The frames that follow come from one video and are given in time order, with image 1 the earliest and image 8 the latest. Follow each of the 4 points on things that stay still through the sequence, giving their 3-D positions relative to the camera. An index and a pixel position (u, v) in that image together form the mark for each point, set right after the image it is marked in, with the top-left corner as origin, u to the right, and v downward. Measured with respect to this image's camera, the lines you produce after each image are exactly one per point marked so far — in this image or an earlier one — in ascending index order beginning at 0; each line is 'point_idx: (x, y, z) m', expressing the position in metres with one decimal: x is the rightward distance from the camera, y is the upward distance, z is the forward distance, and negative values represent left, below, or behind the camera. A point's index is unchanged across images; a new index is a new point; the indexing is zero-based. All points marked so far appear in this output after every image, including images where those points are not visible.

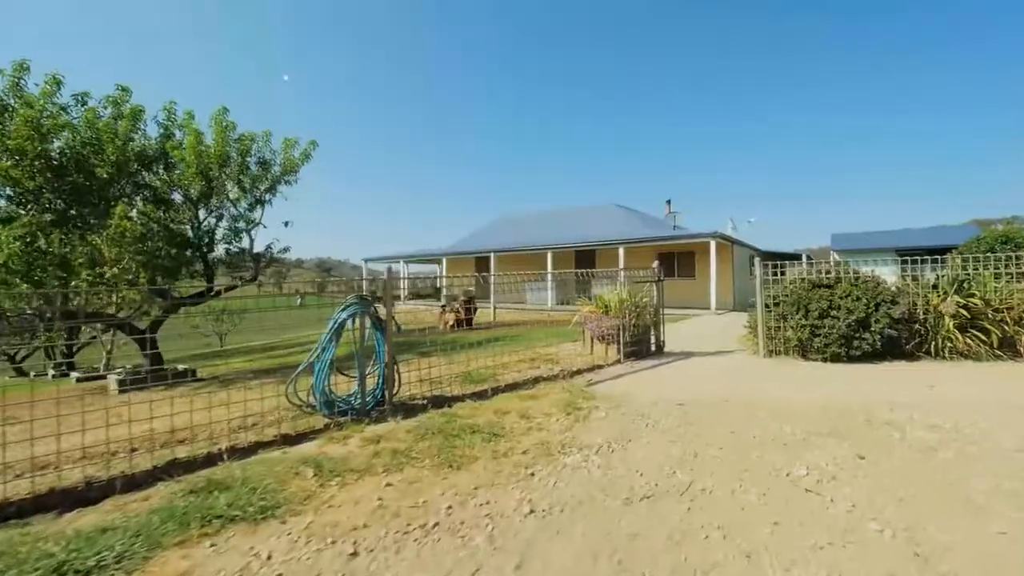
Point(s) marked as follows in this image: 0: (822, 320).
0: (+4.1, -0.5, +6.2) m
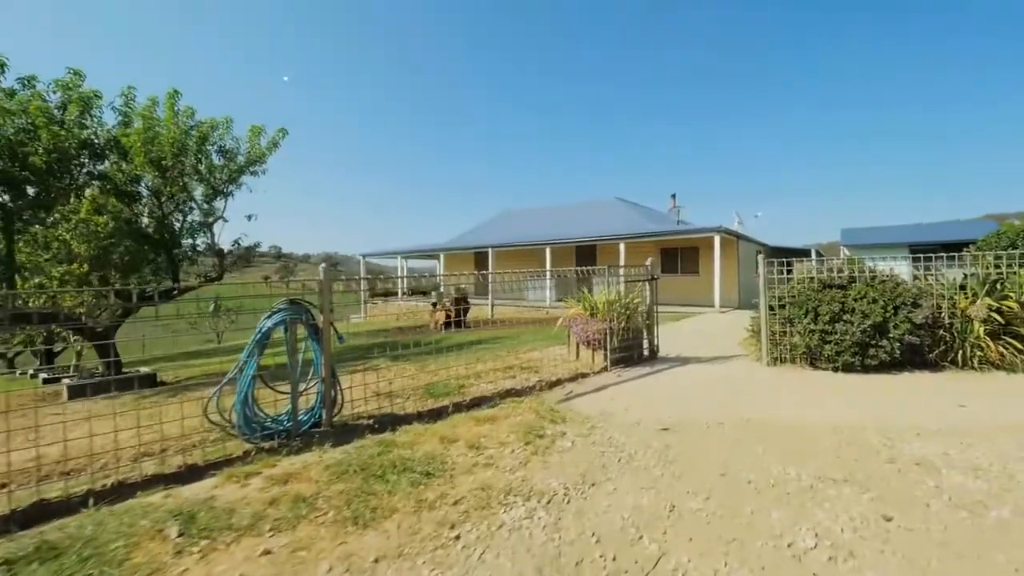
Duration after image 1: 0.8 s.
0: (+3.8, -0.5, +5.5) m
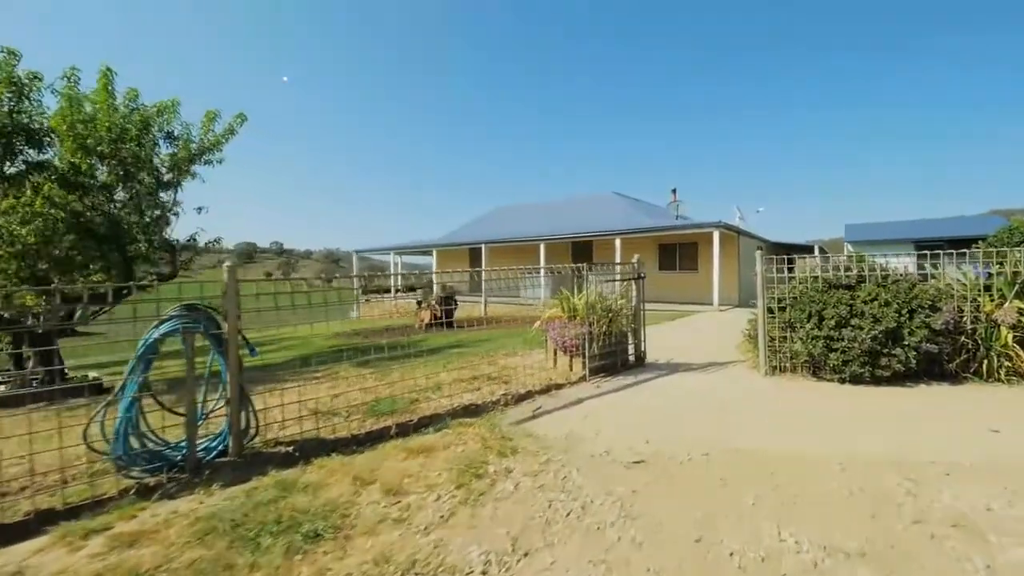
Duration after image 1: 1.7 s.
0: (+3.4, -0.5, +4.8) m
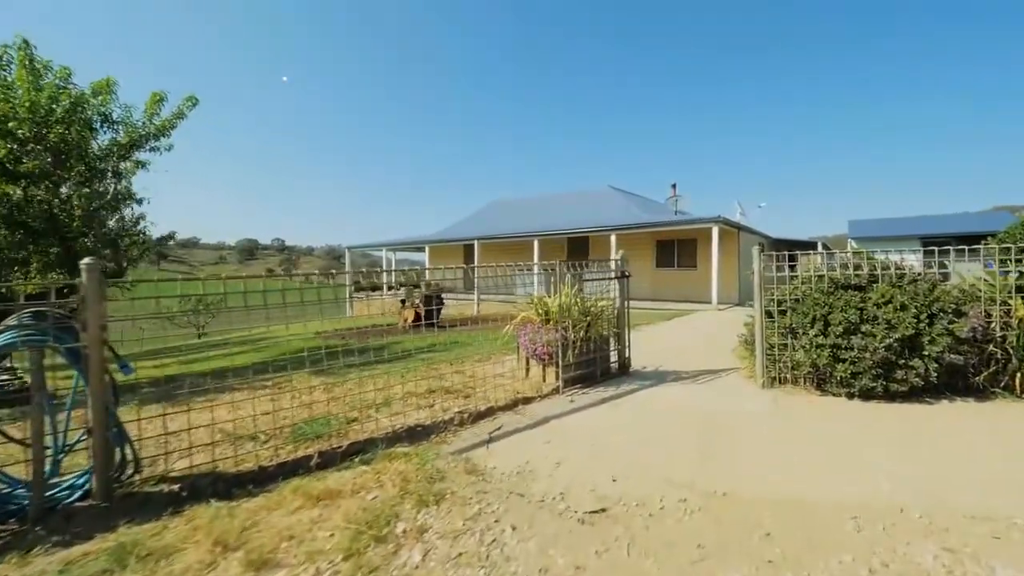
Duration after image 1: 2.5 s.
0: (+3.0, -0.5, +4.2) m
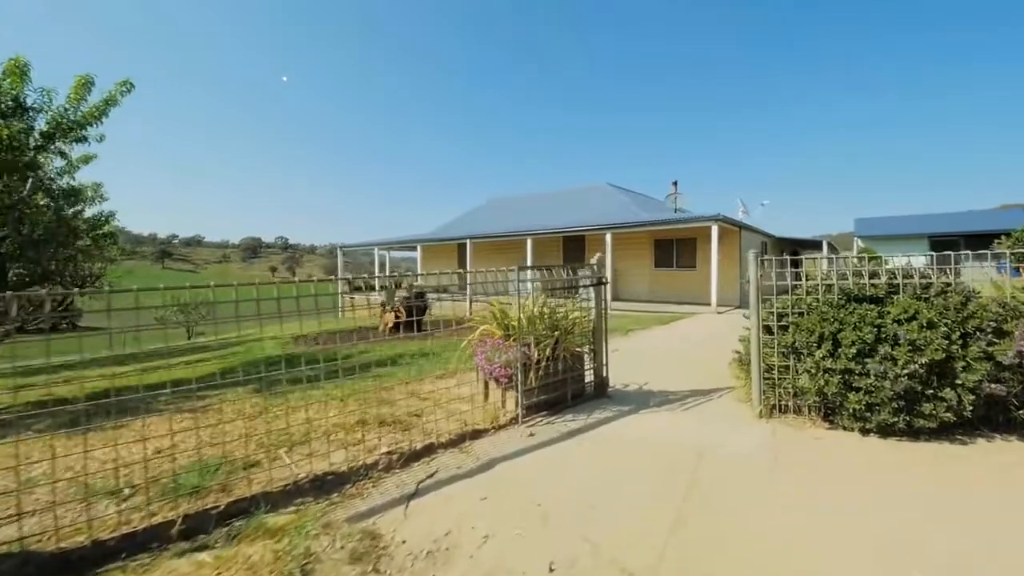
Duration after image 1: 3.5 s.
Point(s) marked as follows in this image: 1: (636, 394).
0: (+2.6, -0.6, +3.4) m
1: (+1.3, -1.1, +5.0) m
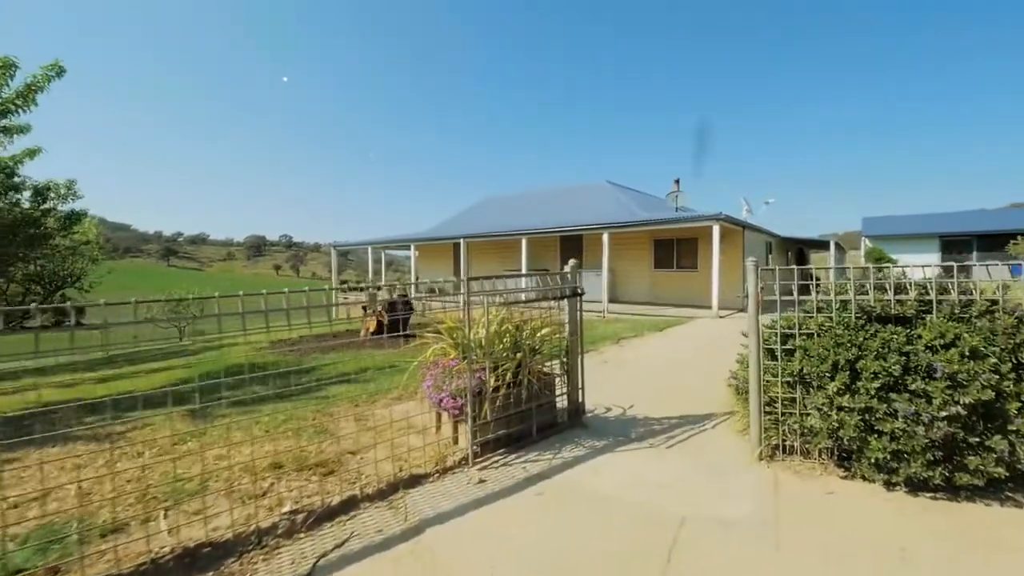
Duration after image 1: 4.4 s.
0: (+2.2, -0.7, +2.7) m
1: (+1.0, -1.2, +4.3) m
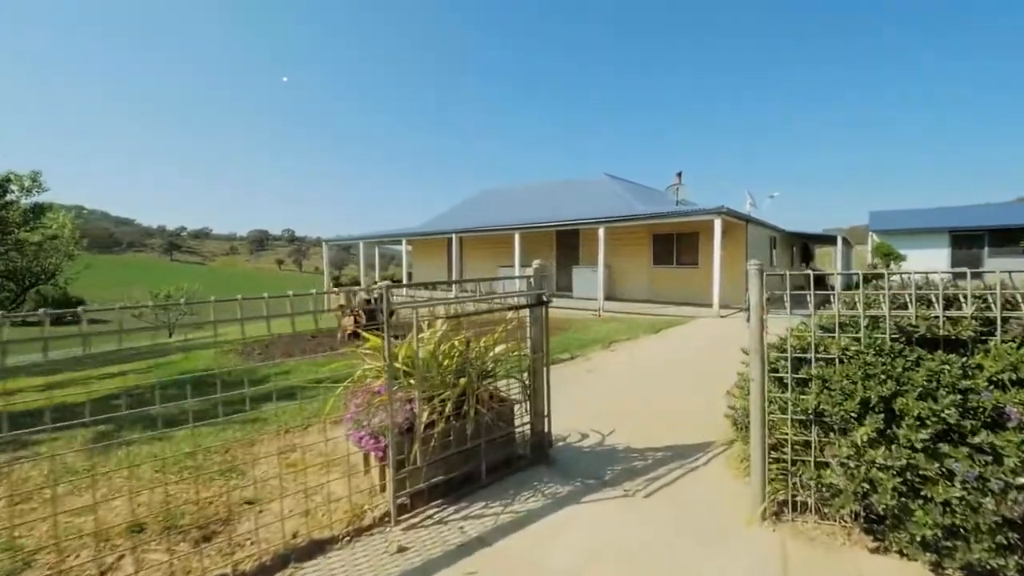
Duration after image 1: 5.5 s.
0: (+1.9, -0.7, +2.0) m
1: (+0.6, -1.3, +3.6) m
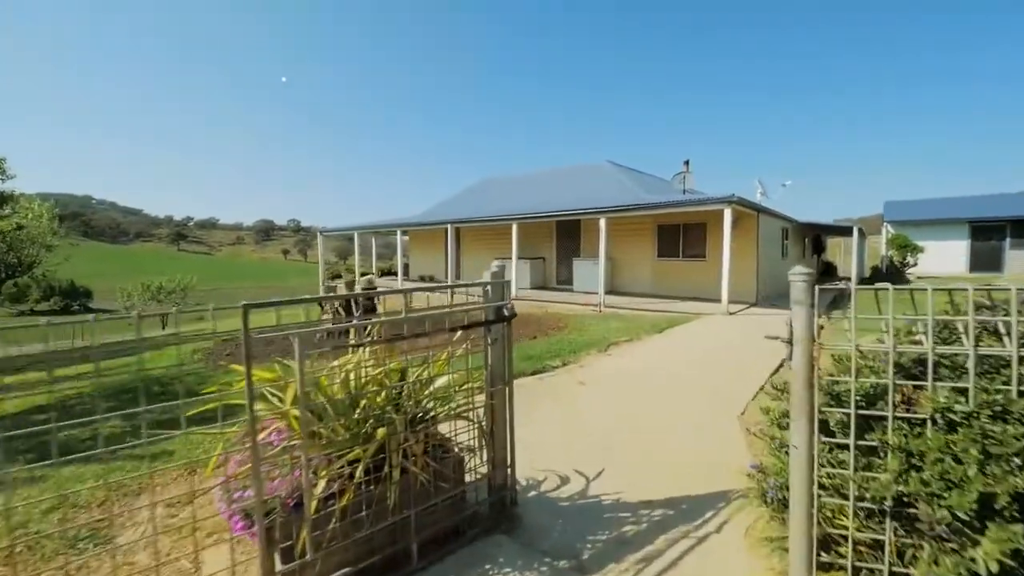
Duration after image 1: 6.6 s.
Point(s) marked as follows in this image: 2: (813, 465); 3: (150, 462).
0: (+1.6, -0.8, +1.2) m
1: (+0.3, -1.3, +2.7) m
2: (+1.1, -0.7, +1.8) m
3: (-2.6, -1.3, +3.3) m
